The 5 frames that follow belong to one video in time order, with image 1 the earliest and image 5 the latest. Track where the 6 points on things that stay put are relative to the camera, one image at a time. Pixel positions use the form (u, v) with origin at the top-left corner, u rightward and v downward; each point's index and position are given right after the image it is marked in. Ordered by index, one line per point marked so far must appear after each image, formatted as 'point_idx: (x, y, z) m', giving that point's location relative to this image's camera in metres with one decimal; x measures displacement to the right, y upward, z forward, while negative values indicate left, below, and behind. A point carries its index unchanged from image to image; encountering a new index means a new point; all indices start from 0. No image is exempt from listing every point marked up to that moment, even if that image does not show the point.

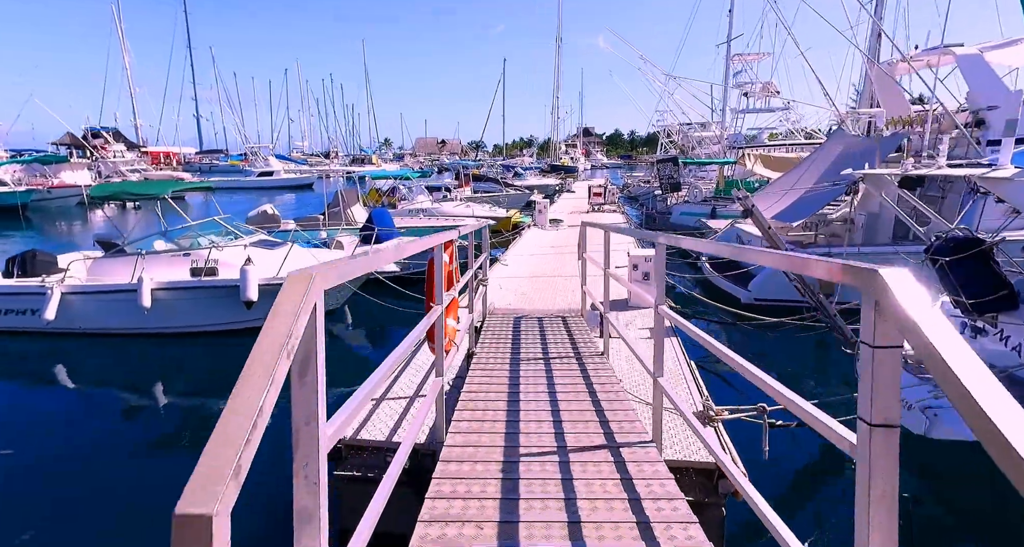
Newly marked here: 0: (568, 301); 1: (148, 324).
0: (+0.7, -0.4, +7.5) m
1: (-5.4, -0.7, +8.4) m
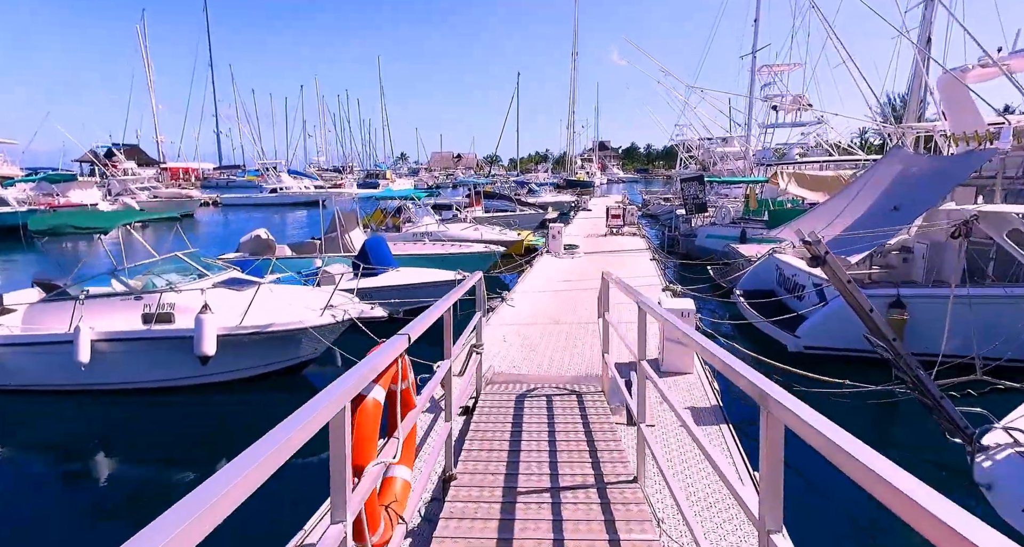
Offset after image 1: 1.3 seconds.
0: (+0.8, -1.0, +6.1) m
1: (-5.4, -1.4, +7.1) m
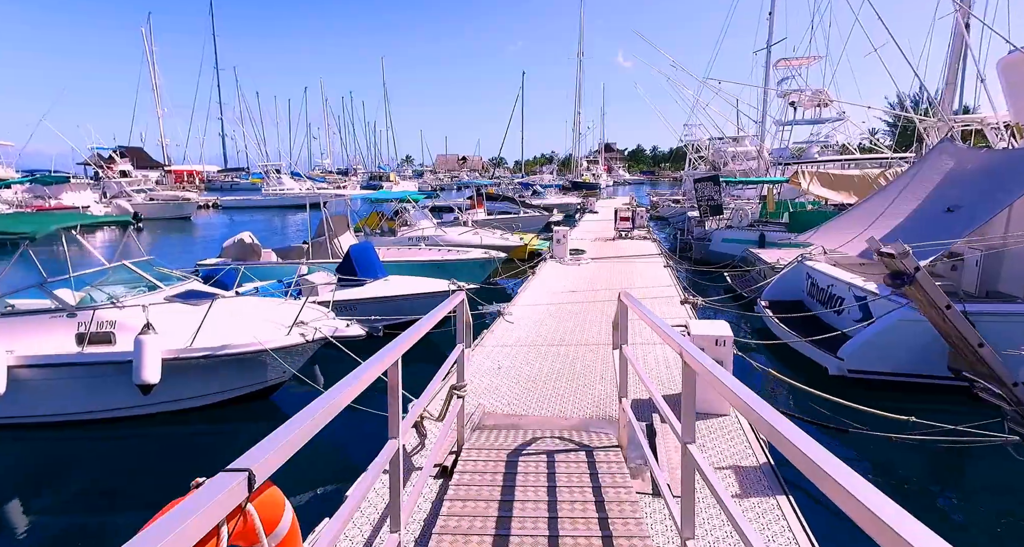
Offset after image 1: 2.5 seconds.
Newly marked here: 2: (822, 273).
0: (+0.7, -1.1, +5.0) m
1: (-5.4, -1.5, +6.1) m
2: (+5.2, 0.0, +9.4) m
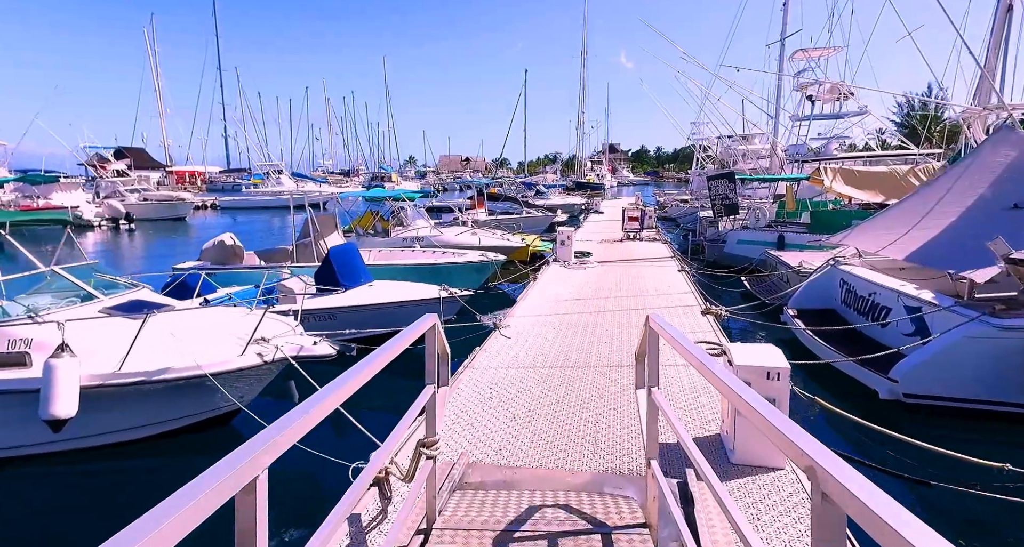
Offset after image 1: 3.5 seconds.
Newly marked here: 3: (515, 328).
0: (+0.7, -1.2, +4.0) m
1: (-5.4, -1.6, +5.1) m
2: (+5.2, -0.1, +8.4) m
3: (0.0, -0.7, +7.3) m
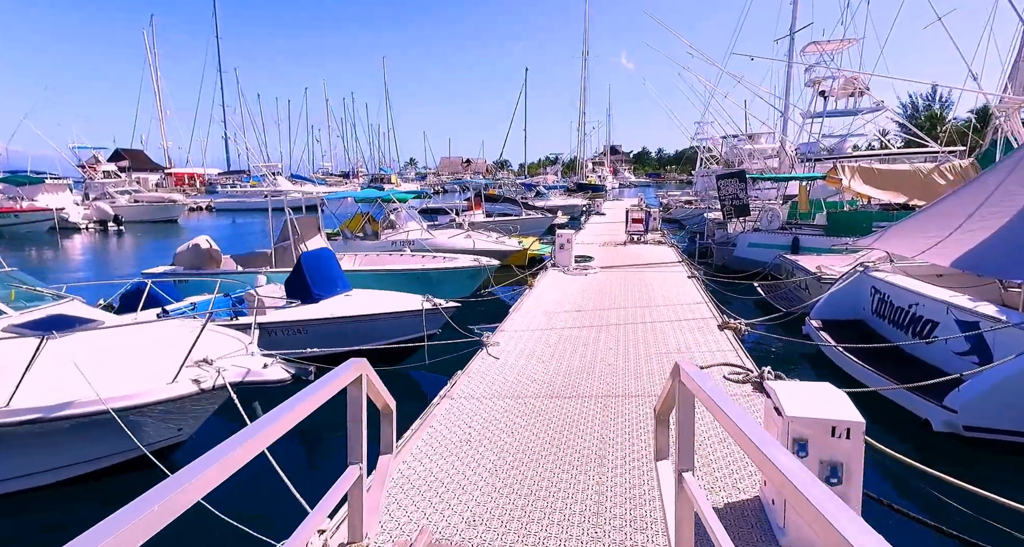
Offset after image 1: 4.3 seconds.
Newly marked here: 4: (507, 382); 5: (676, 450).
0: (+0.6, -1.3, +3.0) m
1: (-5.6, -1.7, +4.1) m
2: (+5.1, -0.2, +7.4) m
3: (-0.1, -0.8, +6.3) m
4: (-0.1, -1.0, +5.2) m
5: (+0.6, -0.6, +2.1) m
